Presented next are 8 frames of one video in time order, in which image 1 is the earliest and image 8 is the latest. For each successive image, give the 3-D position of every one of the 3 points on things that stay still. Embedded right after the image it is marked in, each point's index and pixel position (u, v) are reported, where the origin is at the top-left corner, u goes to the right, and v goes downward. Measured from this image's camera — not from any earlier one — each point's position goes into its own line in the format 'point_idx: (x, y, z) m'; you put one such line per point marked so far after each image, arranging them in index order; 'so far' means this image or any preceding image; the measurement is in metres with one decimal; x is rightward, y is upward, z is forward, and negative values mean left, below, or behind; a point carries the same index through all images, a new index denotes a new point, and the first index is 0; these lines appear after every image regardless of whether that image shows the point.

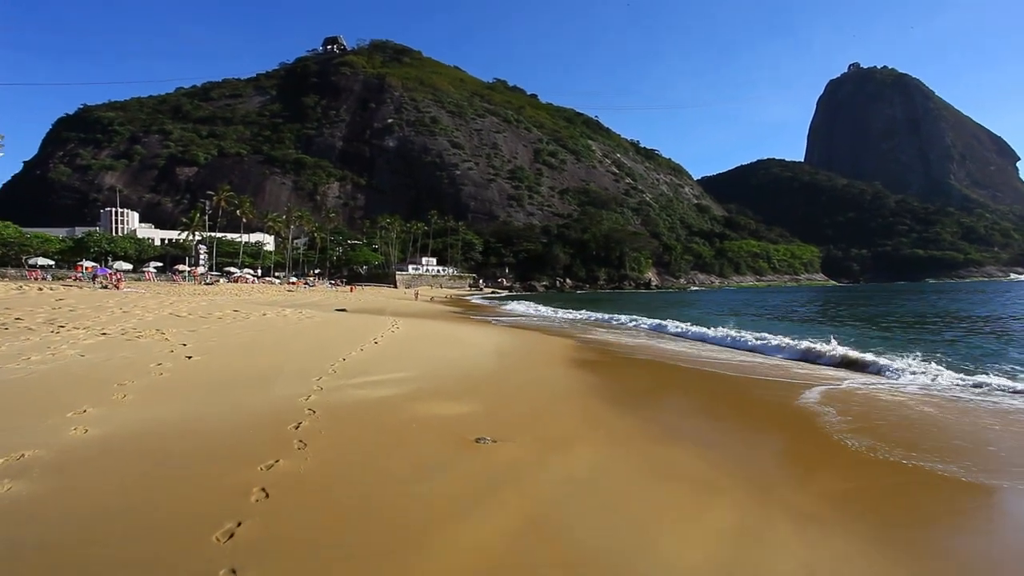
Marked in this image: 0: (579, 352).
0: (+2.1, -2.0, +15.9) m
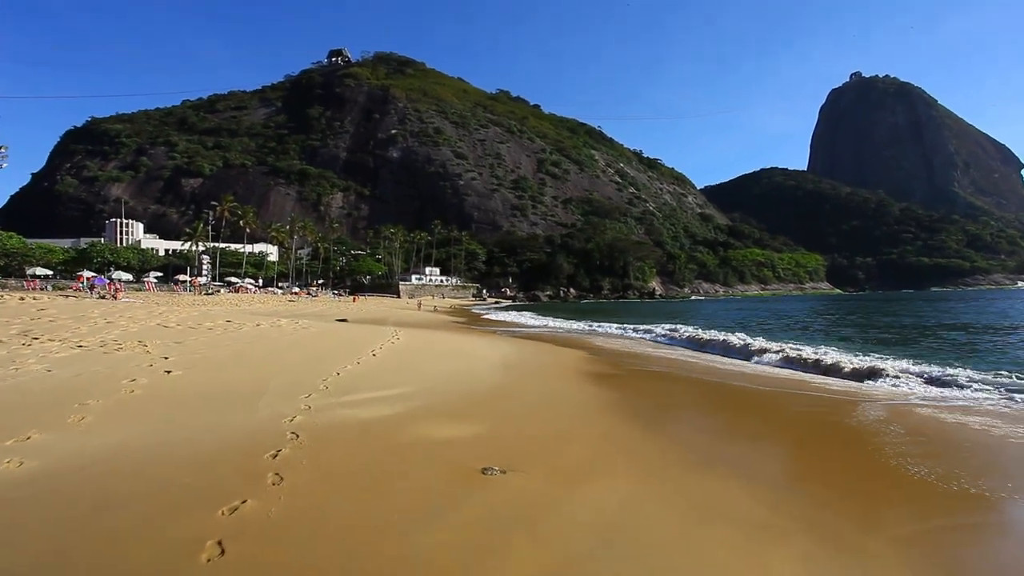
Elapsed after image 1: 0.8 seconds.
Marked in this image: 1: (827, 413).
0: (+2.3, -2.3, +15.2) m
1: (+6.1, -2.5, +9.9) m
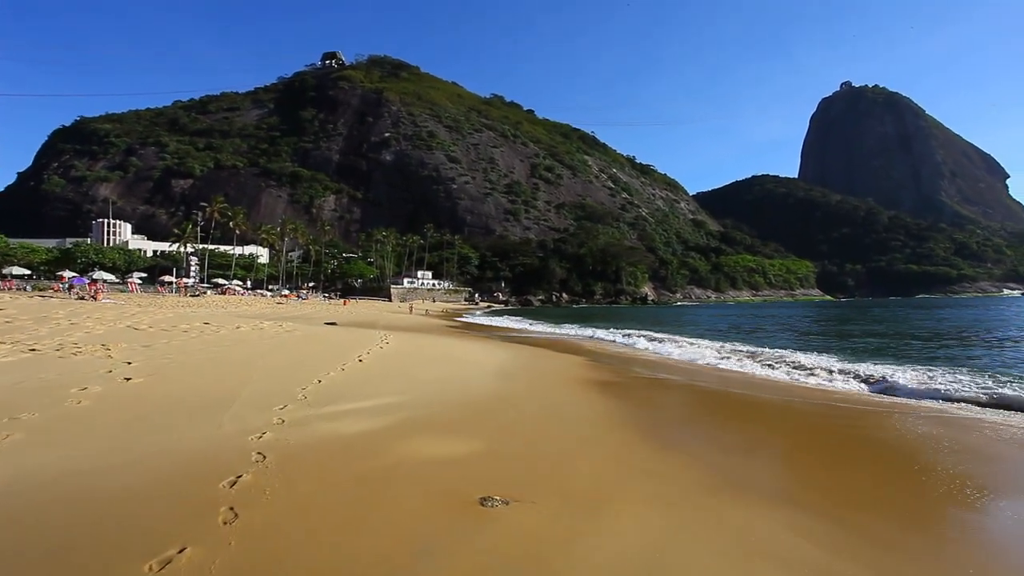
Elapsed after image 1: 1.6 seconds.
0: (+2.1, -2.4, +14.6) m
1: (+6.0, -2.6, +9.3) m
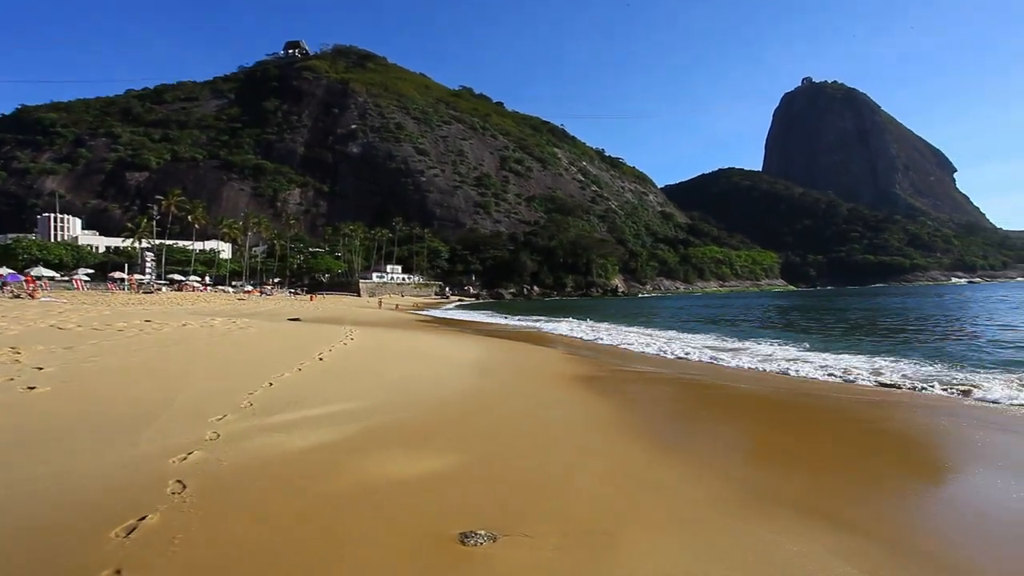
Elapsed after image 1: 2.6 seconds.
0: (+1.5, -2.1, +14.0) m
1: (+5.7, -2.4, +8.9) m
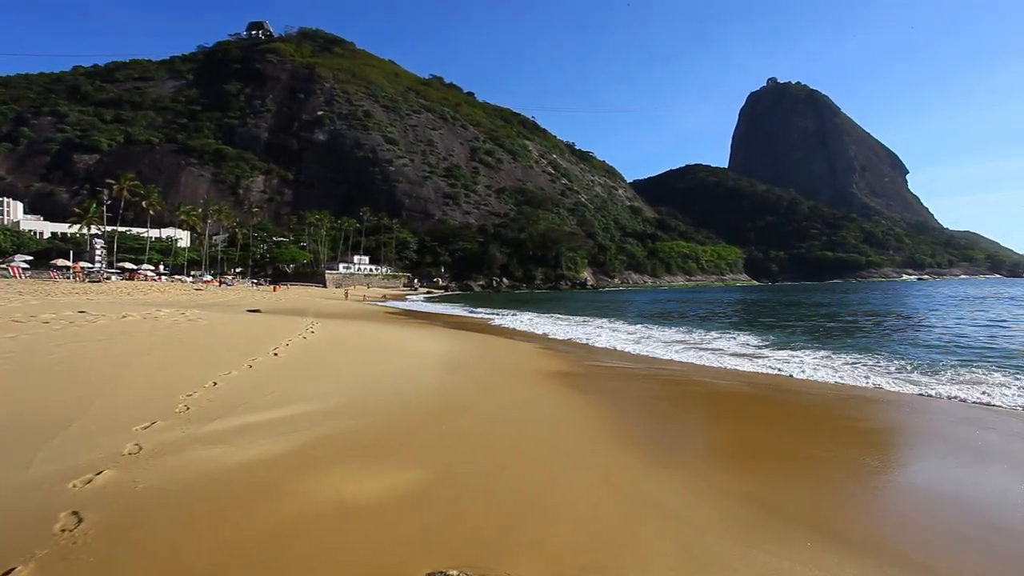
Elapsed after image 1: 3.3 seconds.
0: (+0.7, -1.9, +13.5) m
1: (+5.2, -2.3, +8.7) m
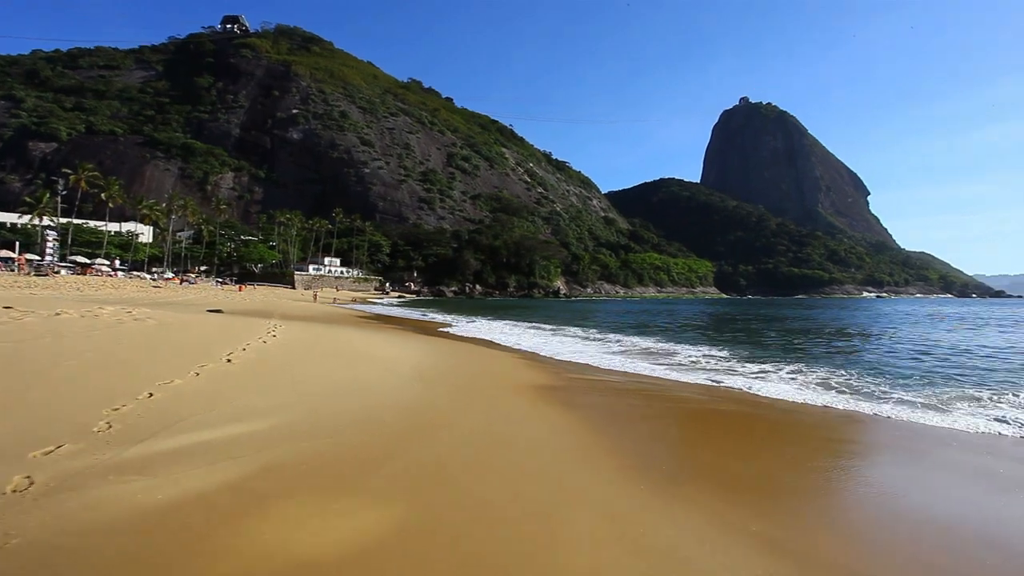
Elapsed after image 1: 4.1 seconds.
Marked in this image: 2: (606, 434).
0: (+0.1, -2.1, +12.9) m
1: (+4.8, -2.5, +8.3) m
2: (+1.5, -2.3, +8.5) m
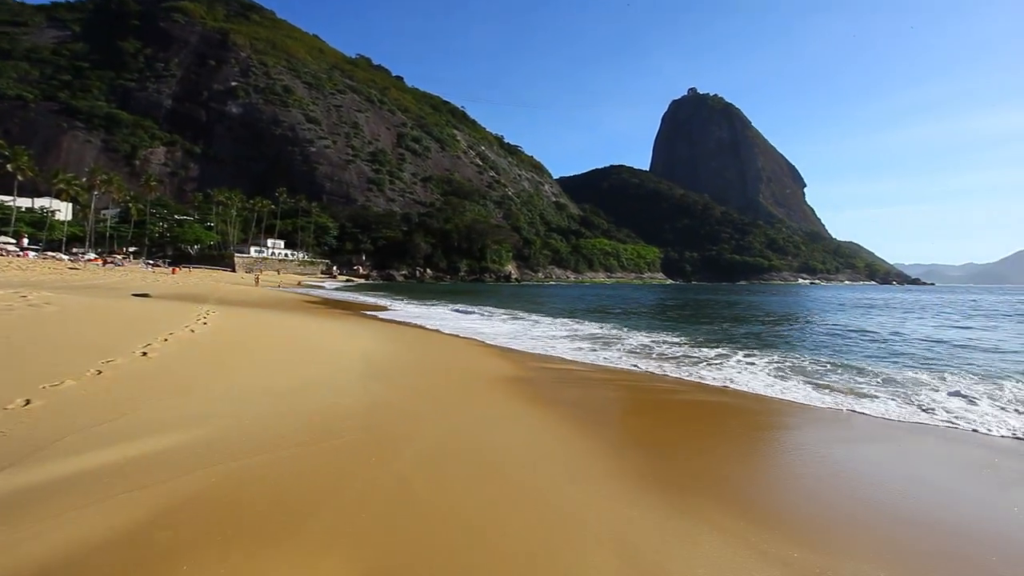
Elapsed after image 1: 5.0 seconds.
0: (-0.9, -1.7, +12.2) m
1: (+4.3, -2.3, +8.1) m
2: (+1.0, -2.1, +8.0) m
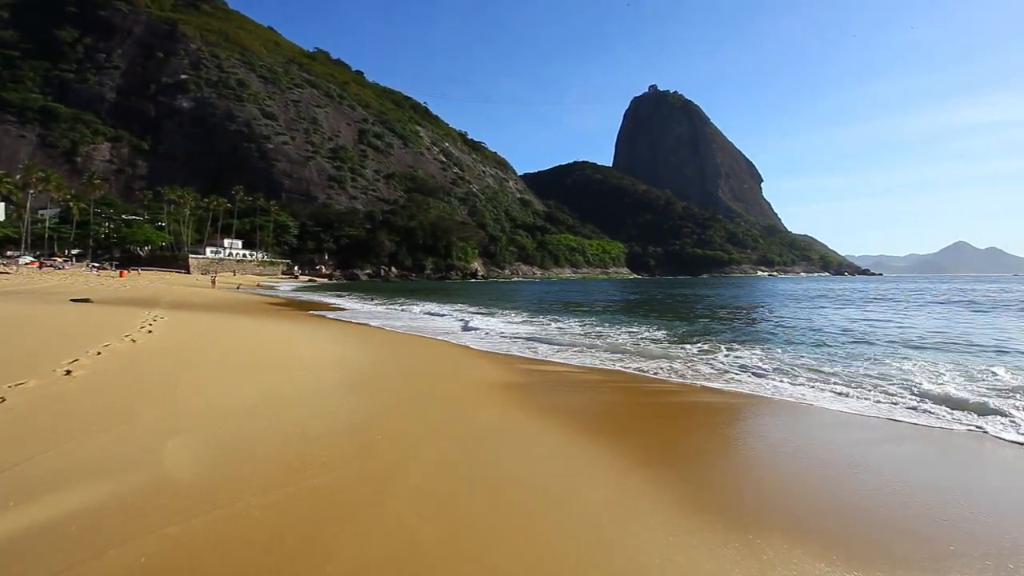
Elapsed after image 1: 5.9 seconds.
0: (-1.4, -1.7, +11.5) m
1: (+4.0, -2.2, +7.7) m
2: (+0.7, -2.1, +7.4) m
